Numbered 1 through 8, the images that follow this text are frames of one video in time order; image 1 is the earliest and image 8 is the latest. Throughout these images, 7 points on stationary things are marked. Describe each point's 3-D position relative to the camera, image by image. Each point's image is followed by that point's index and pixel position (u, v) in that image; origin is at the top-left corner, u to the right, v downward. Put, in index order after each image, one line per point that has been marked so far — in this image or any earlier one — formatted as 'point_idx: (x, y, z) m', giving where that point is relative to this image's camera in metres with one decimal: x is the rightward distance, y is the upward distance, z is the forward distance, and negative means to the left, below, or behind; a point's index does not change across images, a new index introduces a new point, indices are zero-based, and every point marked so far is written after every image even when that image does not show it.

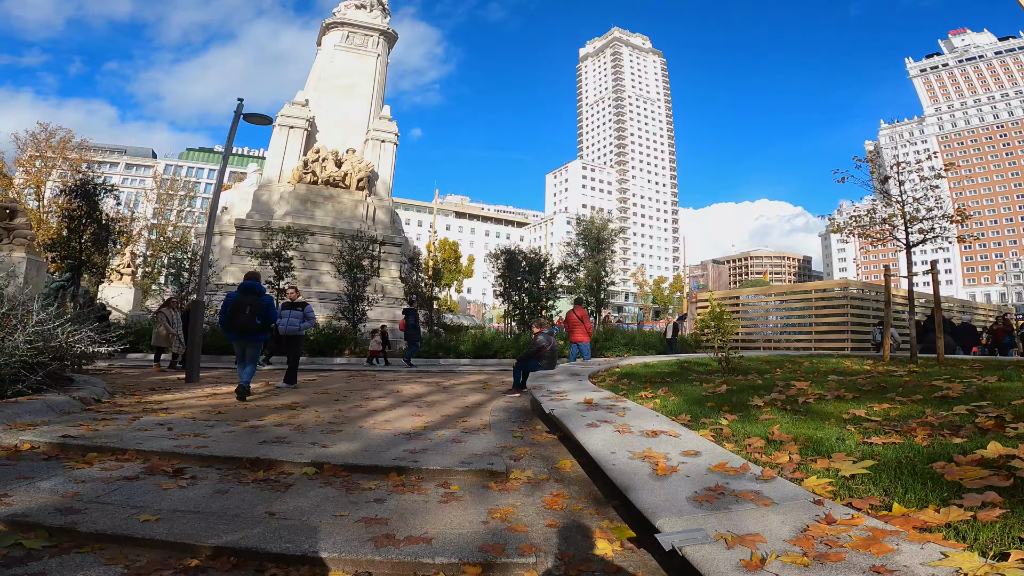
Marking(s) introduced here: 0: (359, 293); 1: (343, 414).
0: (-5.2, -0.3, +16.7) m
1: (-2.0, -1.5, +5.7) m
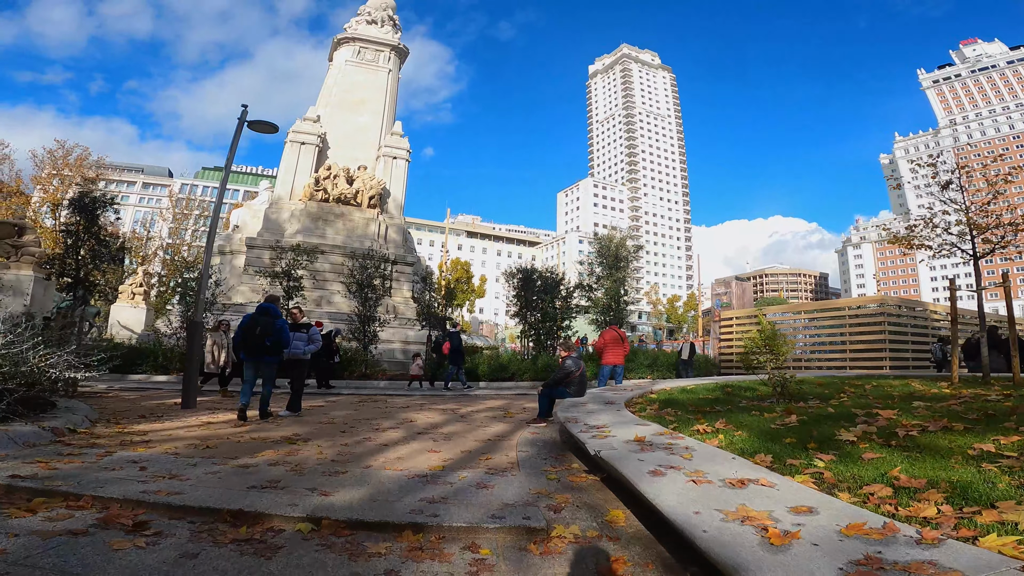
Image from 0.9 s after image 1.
0: (-4.6, -0.9, +16.1) m
1: (-1.6, -1.6, +4.9) m
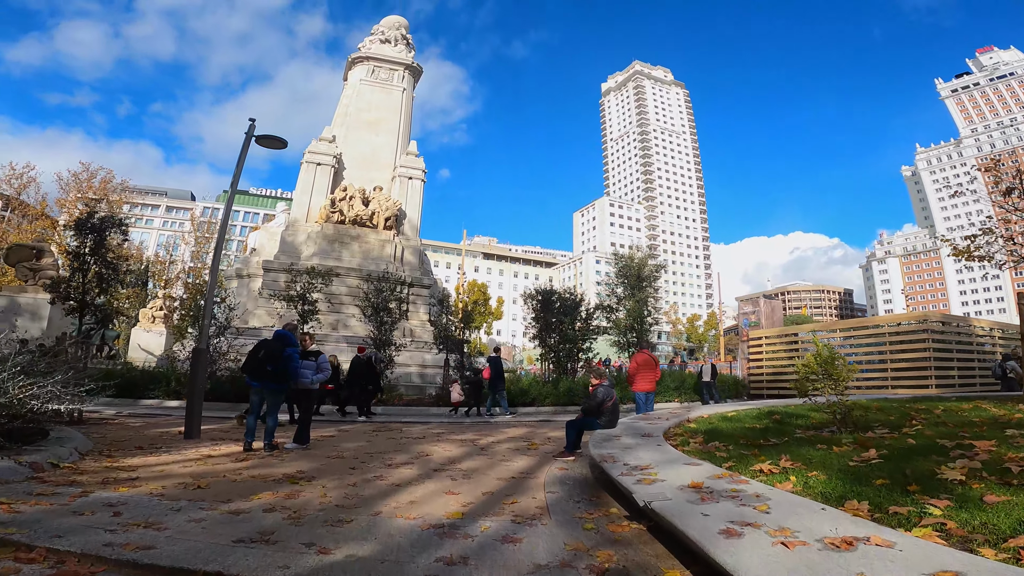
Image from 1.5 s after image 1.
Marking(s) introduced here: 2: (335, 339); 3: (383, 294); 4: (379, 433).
0: (-4.0, -1.6, +15.6) m
1: (-1.4, -1.8, +4.4) m
2: (-7.0, -2.0, +19.5) m
3: (-4.3, -0.3, +16.1) m
4: (-2.3, -2.5, +8.4) m
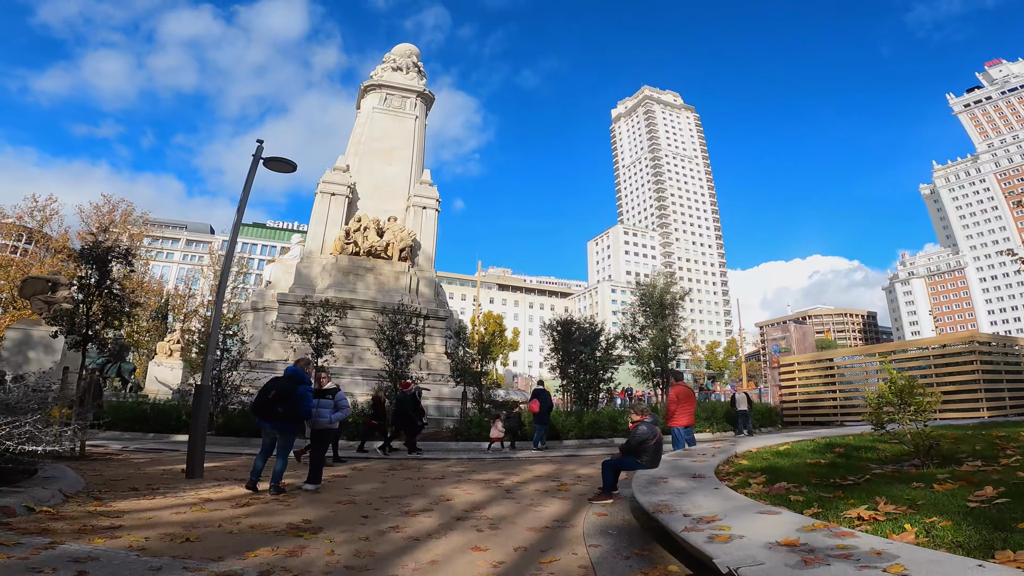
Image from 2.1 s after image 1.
0: (-3.4, -2.5, +15.1) m
1: (-1.1, -2.0, +3.8) m
2: (-6.3, -3.3, +19.0) m
3: (-3.7, -1.3, +15.7) m
4: (-1.9, -3.0, +7.8) m
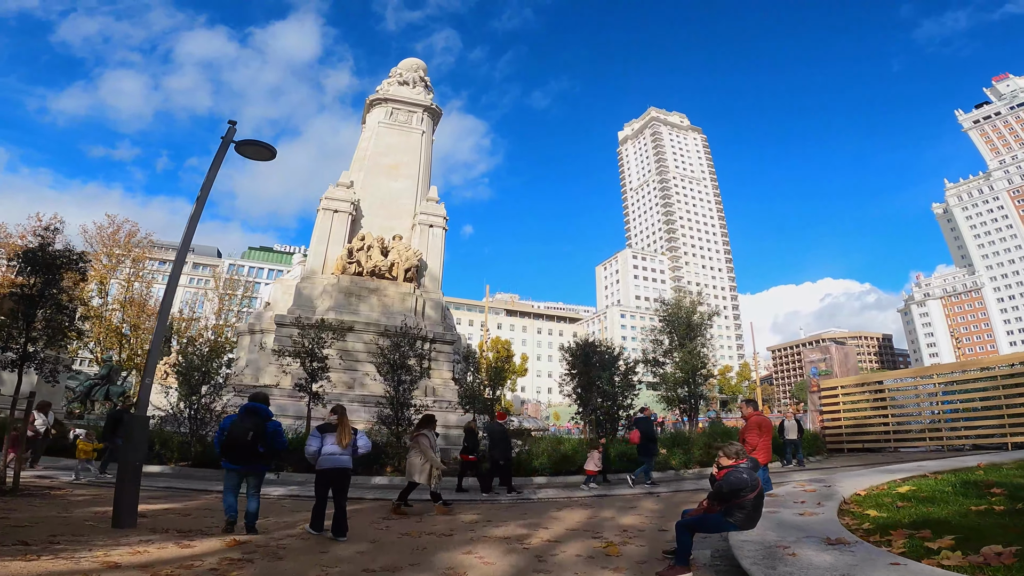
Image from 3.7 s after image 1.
0: (-3.0, -2.9, +13.5) m
1: (-0.8, -1.8, +2.2) m
2: (-5.8, -3.9, +17.5) m
3: (-3.2, -1.7, +14.2) m
4: (-1.5, -3.0, +6.2) m
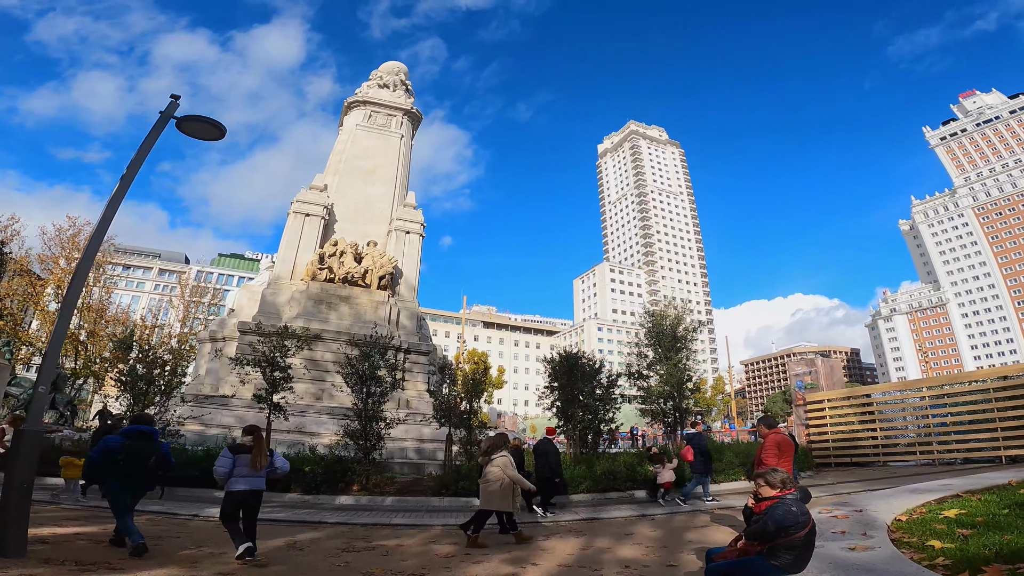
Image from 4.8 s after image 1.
0: (-3.5, -3.0, +12.4) m
1: (-0.8, -1.6, +1.3) m
2: (-6.5, -4.1, +16.2) m
3: (-3.8, -1.8, +13.1) m
4: (-1.7, -2.9, +5.2) m
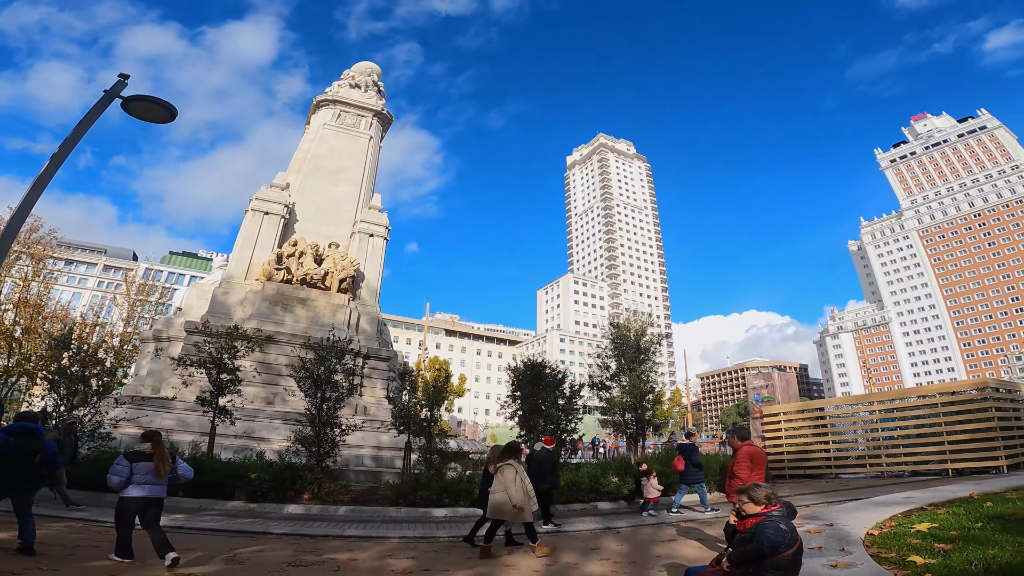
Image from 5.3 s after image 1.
0: (-4.4, -3.0, +11.8) m
1: (-0.9, -1.5, +0.9) m
2: (-7.7, -4.1, +15.3) m
3: (-4.7, -1.8, +12.5) m
4: (-2.1, -2.8, +4.7) m
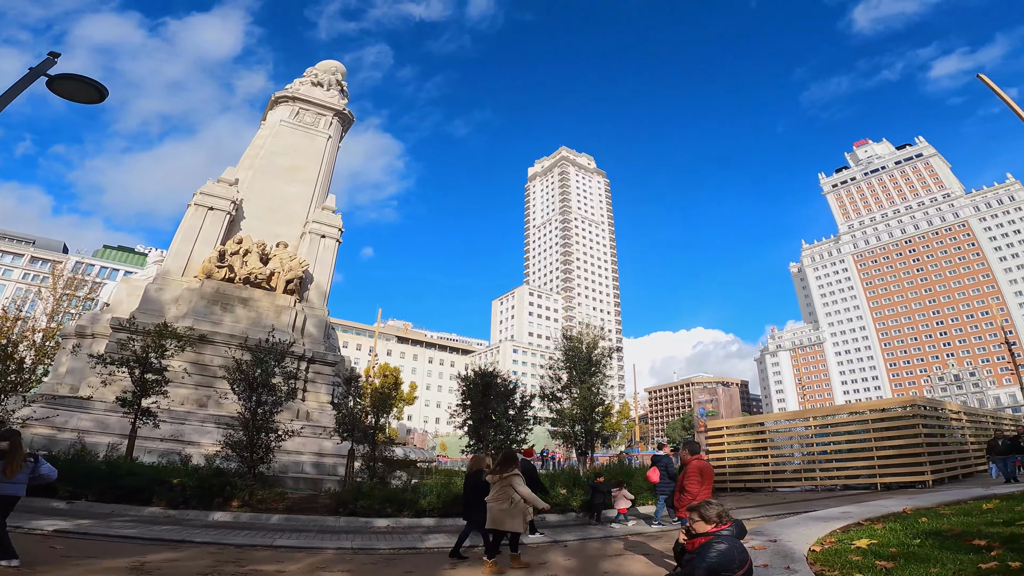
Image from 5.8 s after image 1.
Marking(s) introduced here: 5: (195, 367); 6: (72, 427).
0: (-5.6, -3.0, +11.0) m
1: (-1.1, -1.4, +0.5) m
2: (-9.3, -4.0, +14.3) m
3: (-5.9, -1.8, +11.7) m
4: (-2.6, -2.8, +4.2) m
5: (-10.4, -2.6, +15.9) m
6: (-11.5, -3.7, +12.7) m
